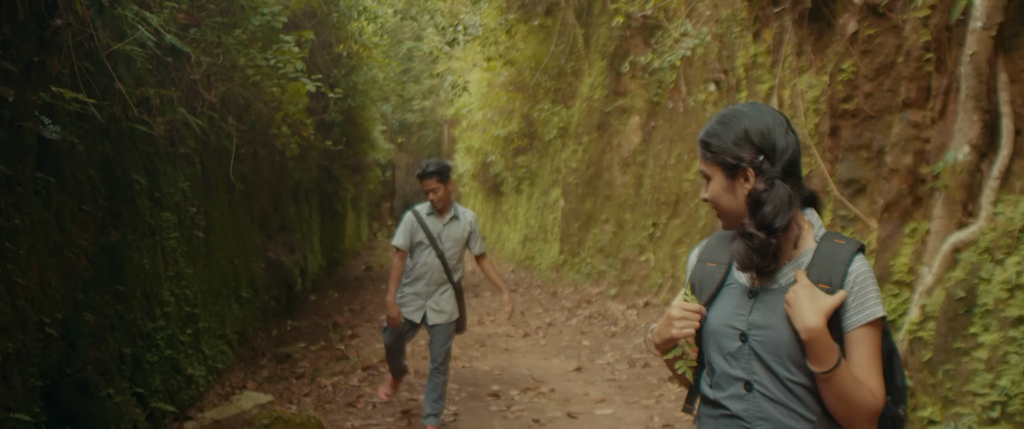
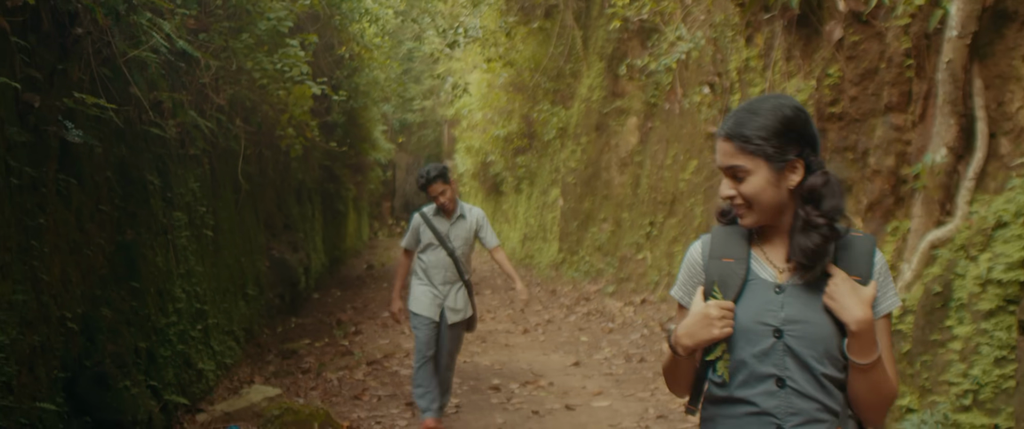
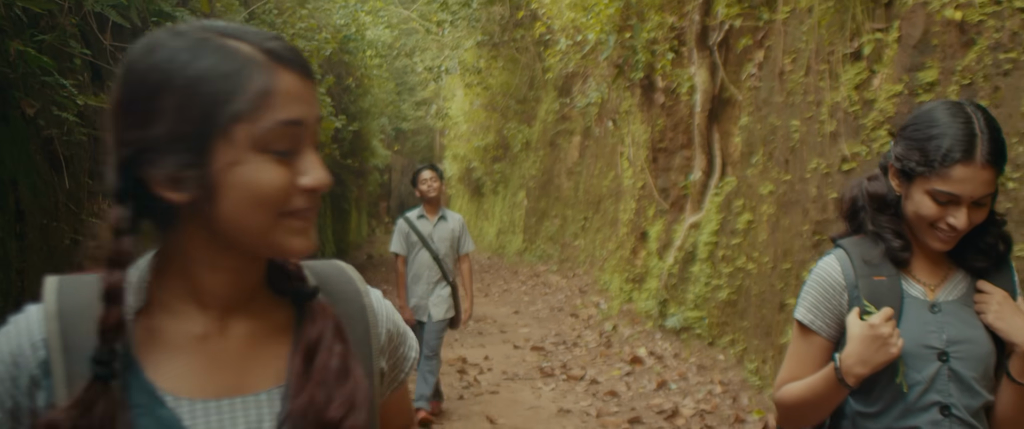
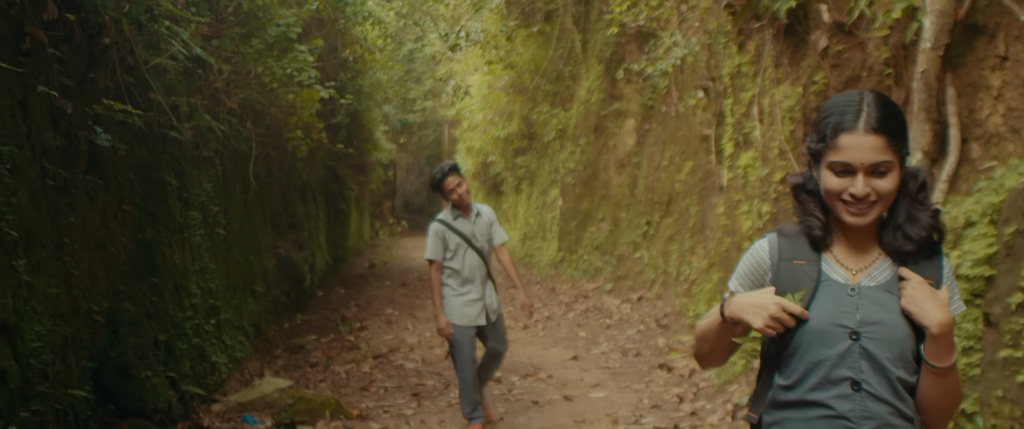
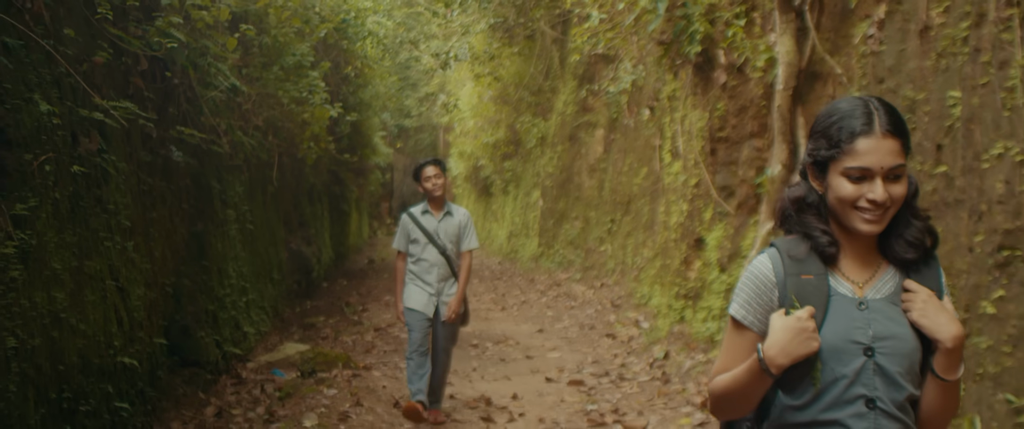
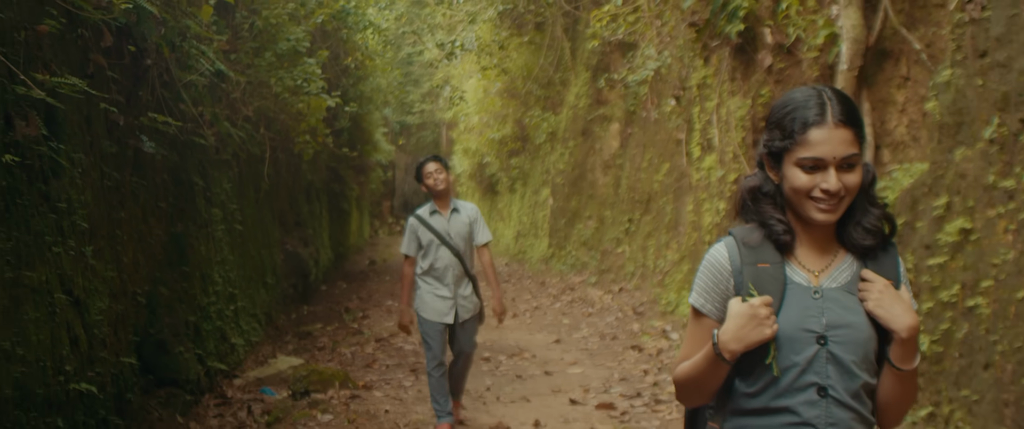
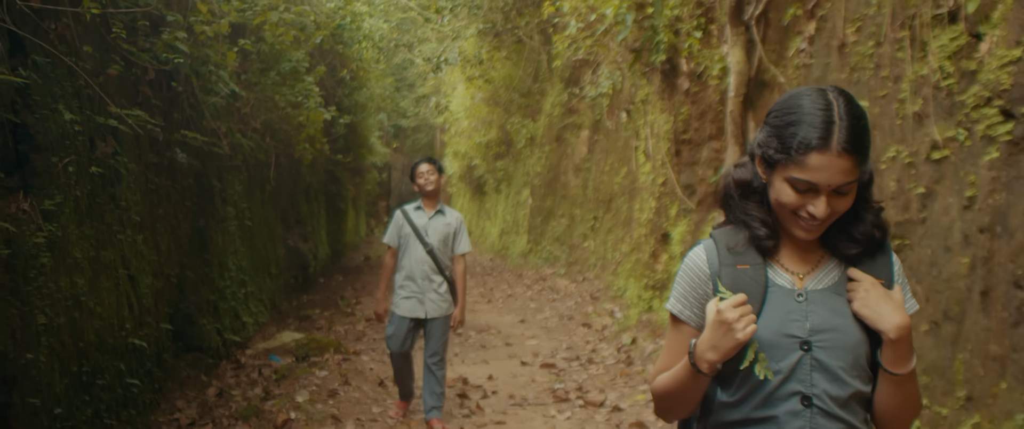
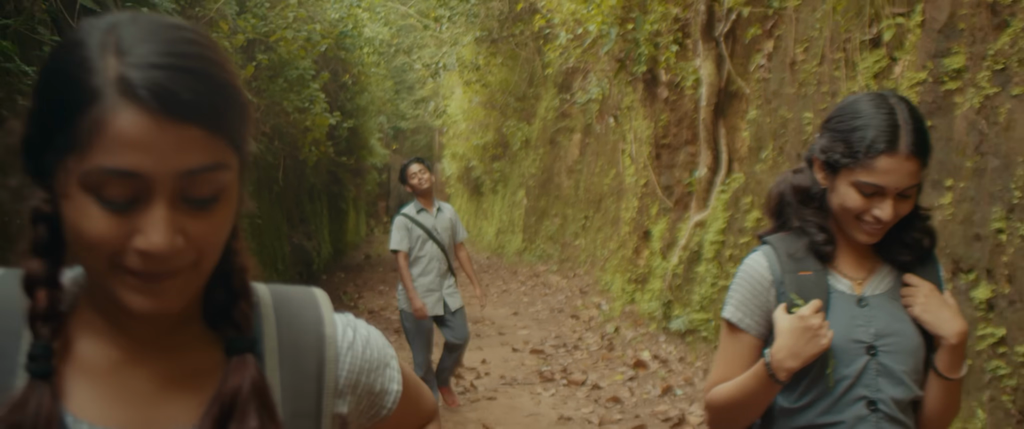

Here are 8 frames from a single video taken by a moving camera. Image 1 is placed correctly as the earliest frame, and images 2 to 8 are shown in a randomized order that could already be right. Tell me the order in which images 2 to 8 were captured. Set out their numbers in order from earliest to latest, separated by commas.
2, 4, 6, 5, 7, 8, 3
